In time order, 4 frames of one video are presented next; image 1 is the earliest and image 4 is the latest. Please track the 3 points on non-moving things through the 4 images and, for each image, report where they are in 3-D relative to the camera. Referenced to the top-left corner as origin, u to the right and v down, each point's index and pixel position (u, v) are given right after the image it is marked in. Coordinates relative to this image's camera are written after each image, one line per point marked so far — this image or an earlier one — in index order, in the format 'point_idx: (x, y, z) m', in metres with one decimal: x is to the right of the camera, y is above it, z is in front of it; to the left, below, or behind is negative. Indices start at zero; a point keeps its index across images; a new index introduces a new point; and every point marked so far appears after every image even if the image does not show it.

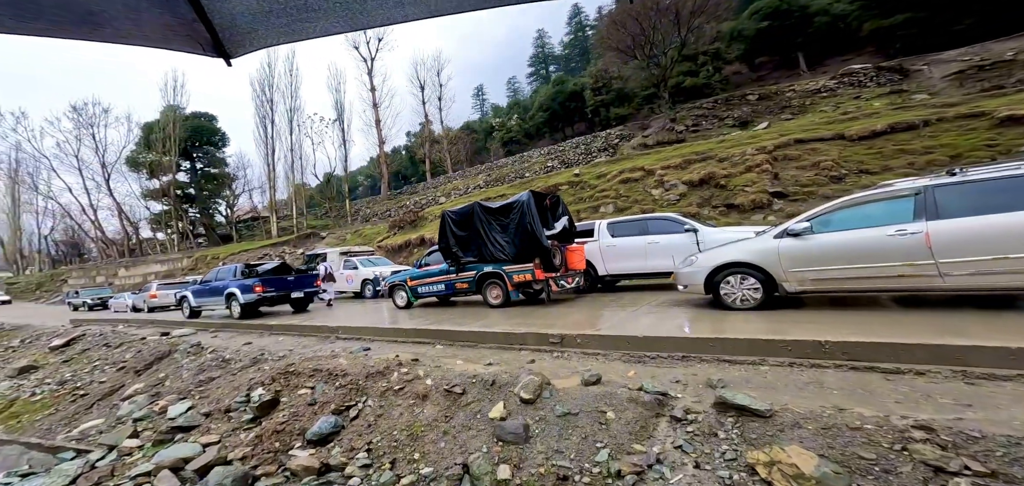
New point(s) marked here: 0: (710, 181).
0: (+7.9, +2.4, +15.4) m
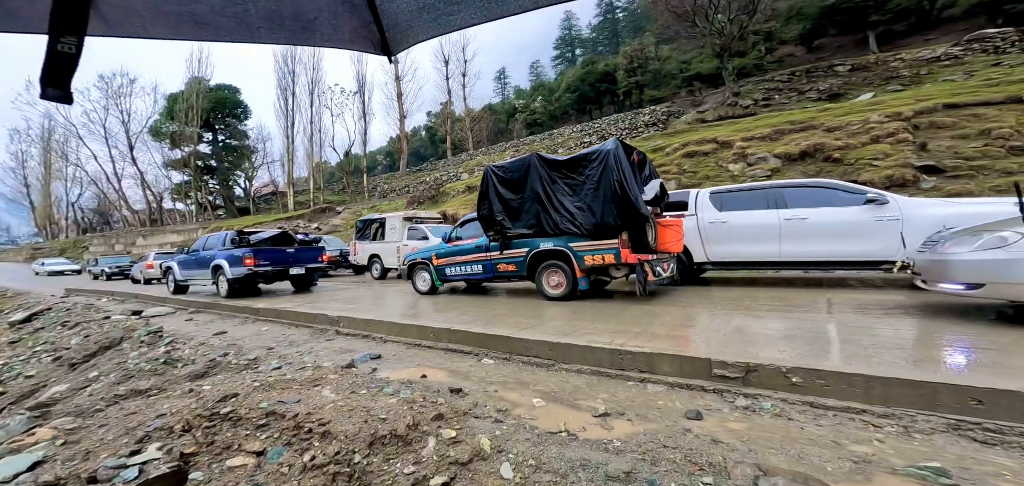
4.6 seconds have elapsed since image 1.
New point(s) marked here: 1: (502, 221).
0: (+9.5, +2.8, +12.2) m
1: (-0.2, +0.4, +7.0) m
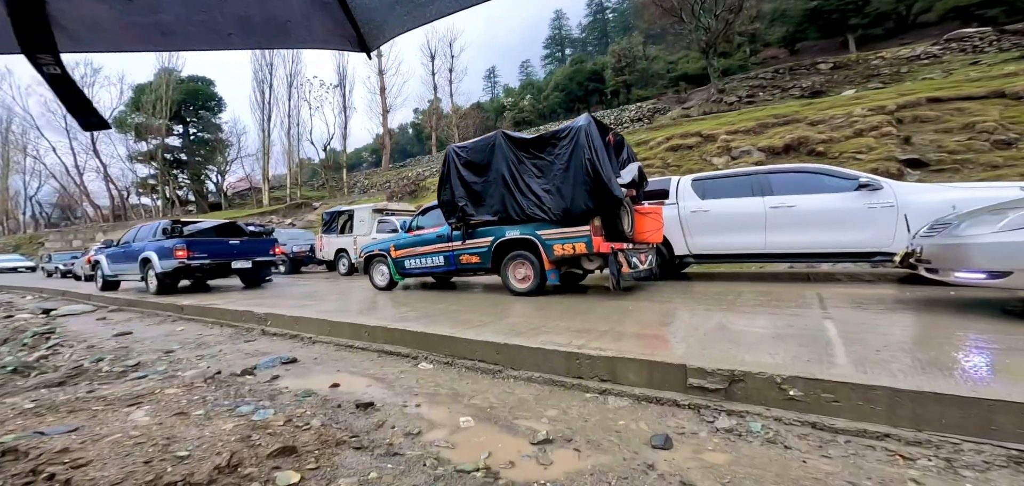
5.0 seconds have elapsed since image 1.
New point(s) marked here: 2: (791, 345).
0: (+8.7, +2.9, +11.8) m
1: (-0.8, +0.5, +6.3) m
2: (+2.0, -0.8, +2.8) m
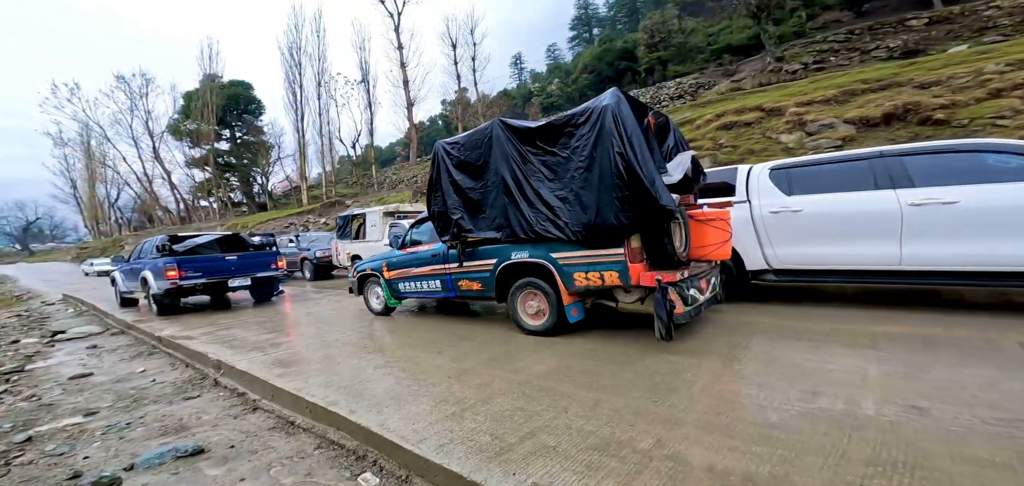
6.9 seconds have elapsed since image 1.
0: (+9.4, +3.1, +9.2) m
1: (-0.6, +0.3, +4.9) m
2: (+1.8, -1.0, +1.2) m
